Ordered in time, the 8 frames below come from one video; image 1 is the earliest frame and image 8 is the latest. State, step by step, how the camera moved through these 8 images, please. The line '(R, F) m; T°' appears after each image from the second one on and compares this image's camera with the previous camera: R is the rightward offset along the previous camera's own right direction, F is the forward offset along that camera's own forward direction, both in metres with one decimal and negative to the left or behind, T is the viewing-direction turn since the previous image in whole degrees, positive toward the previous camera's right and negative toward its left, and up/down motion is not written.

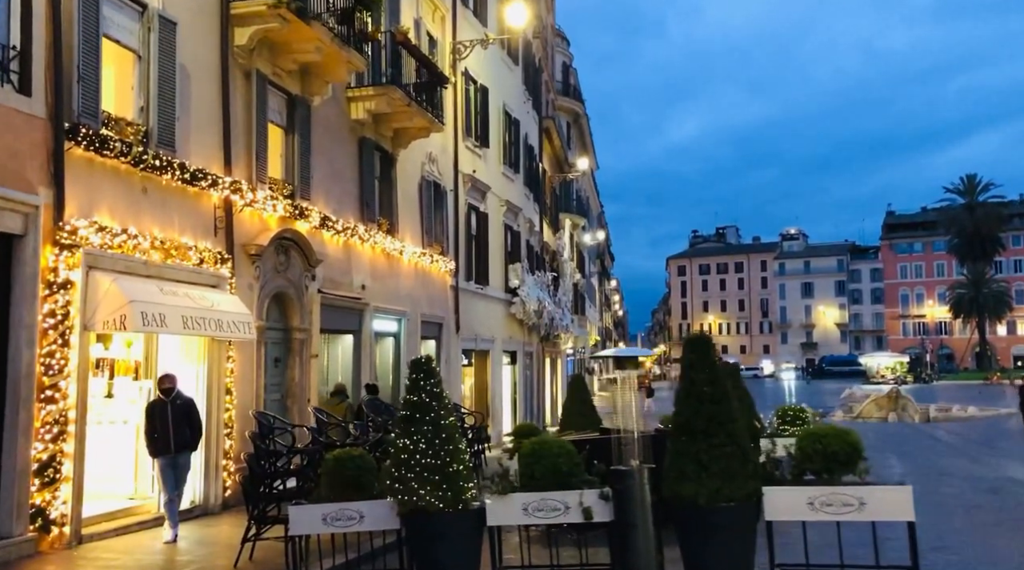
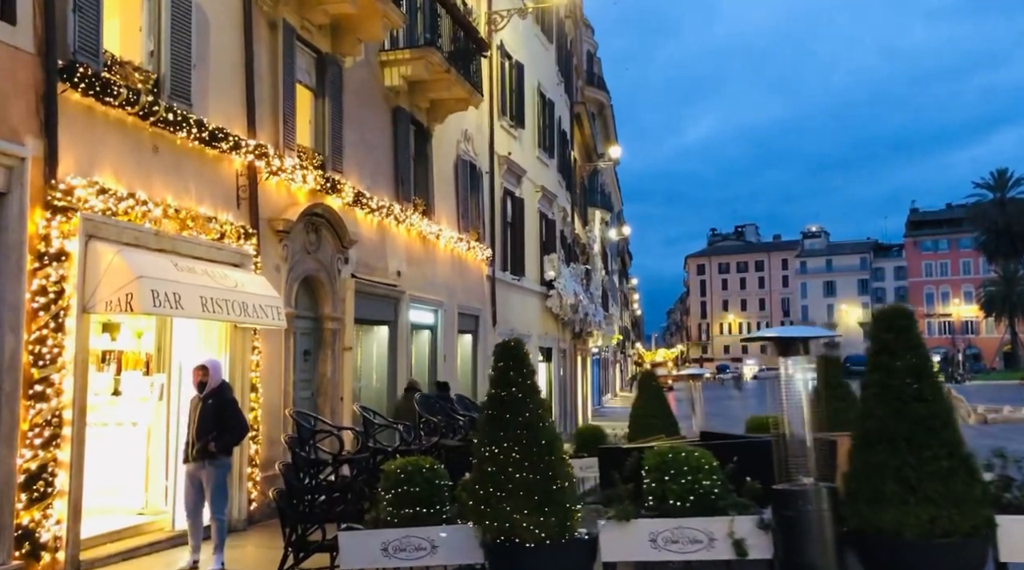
(-0.7, +1.8) m; -1°
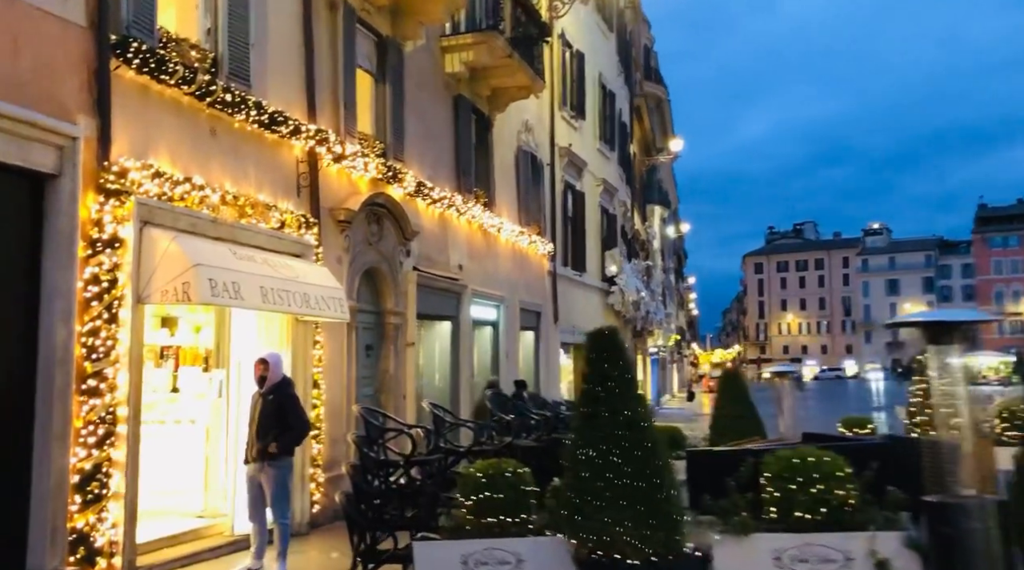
(-0.2, +0.6) m; -3°
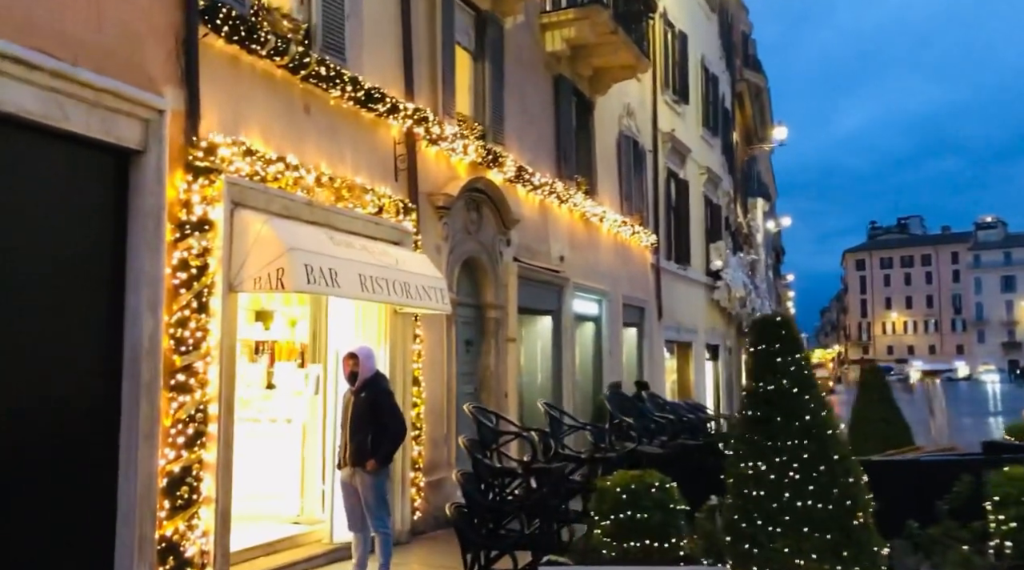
(-0.3, +0.8) m; -5°
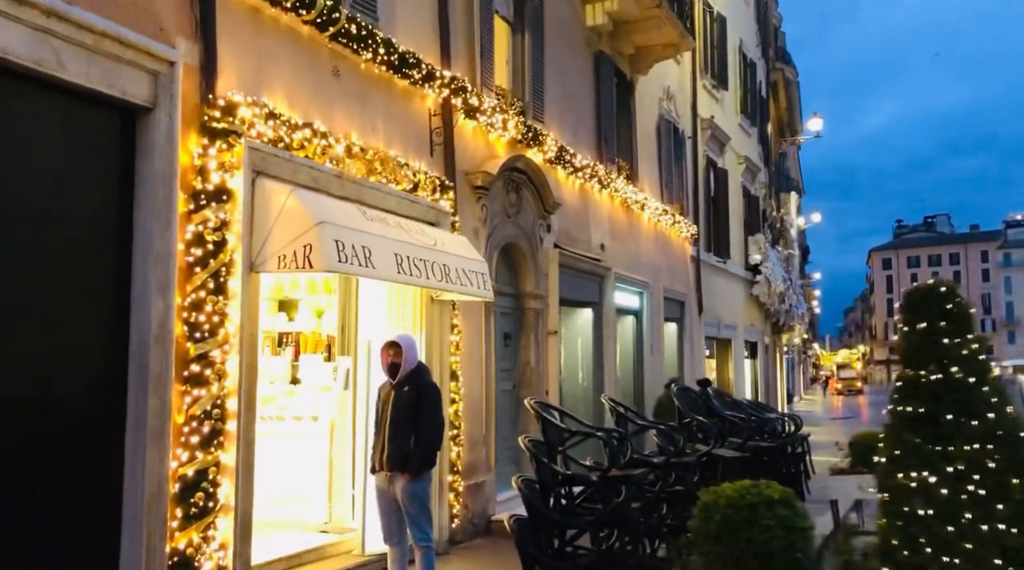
(-0.3, +0.9) m; -1°
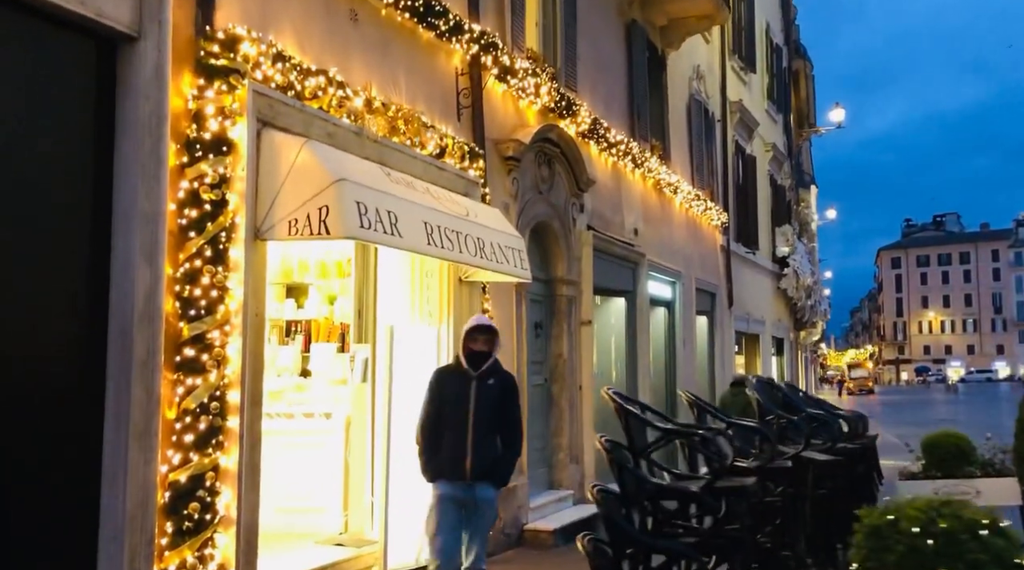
(-0.3, +1.0) m; 0°
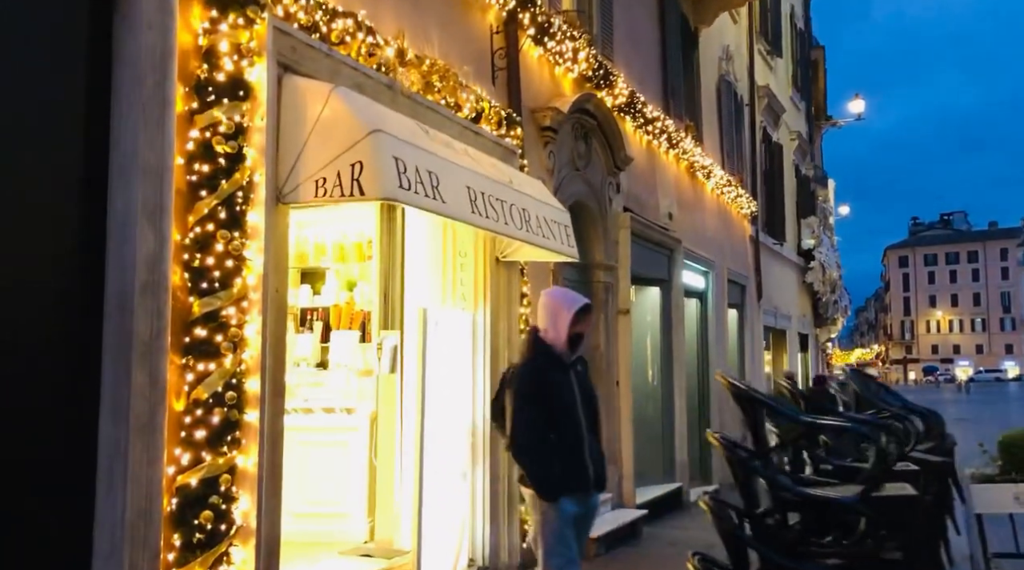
(-0.3, +0.8) m; 0°
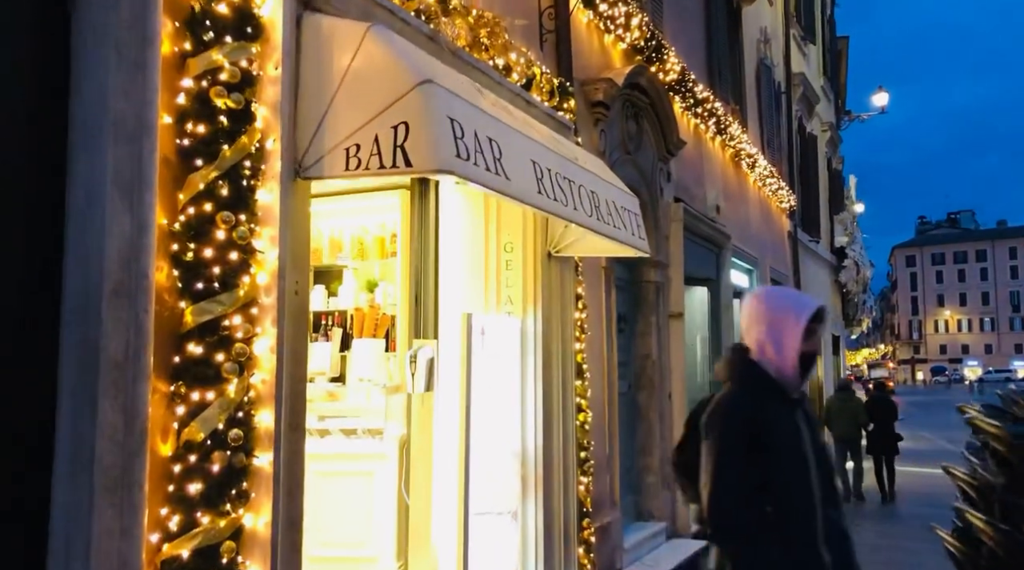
(-0.3, +1.1) m; 0°
